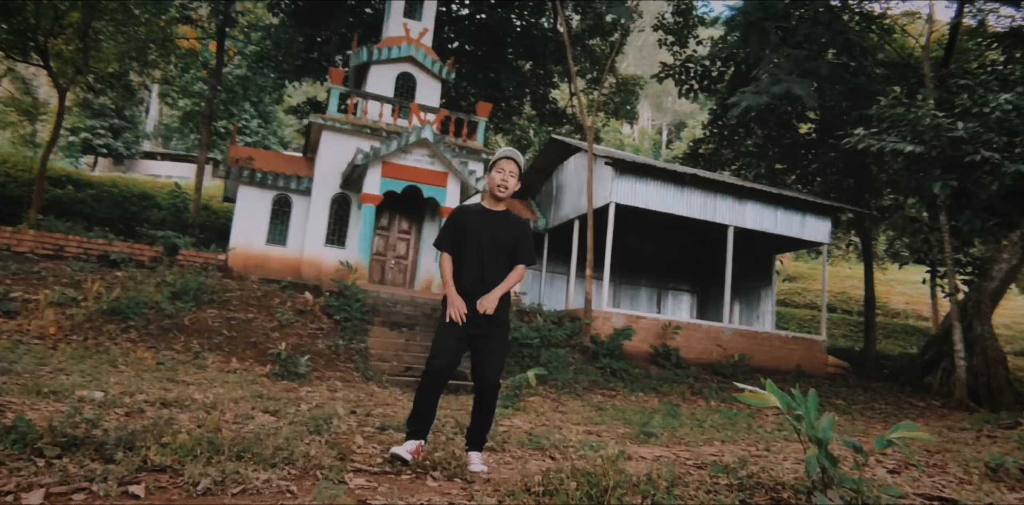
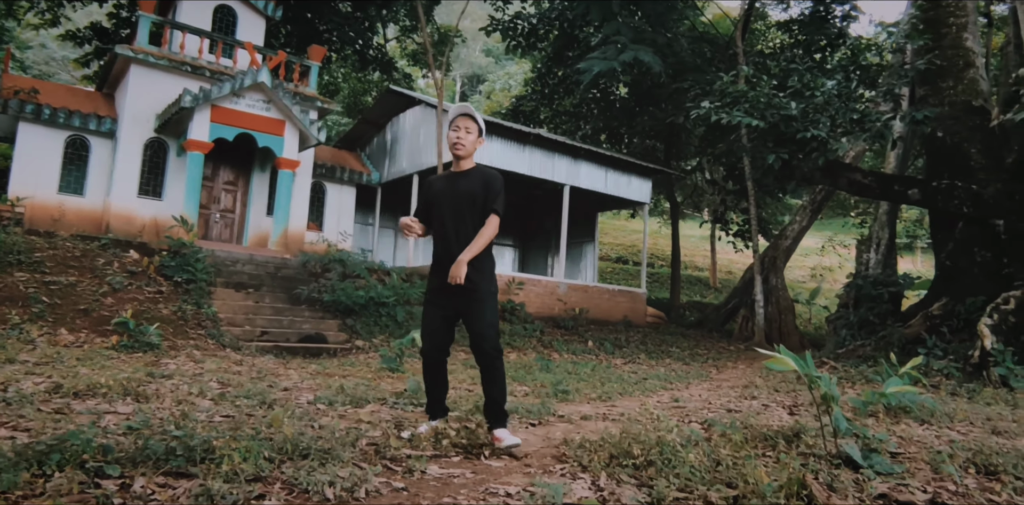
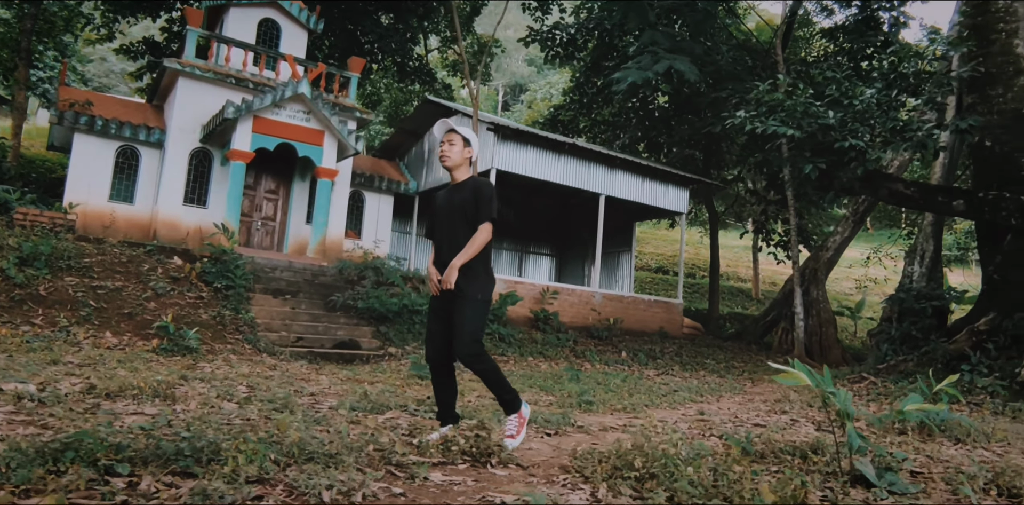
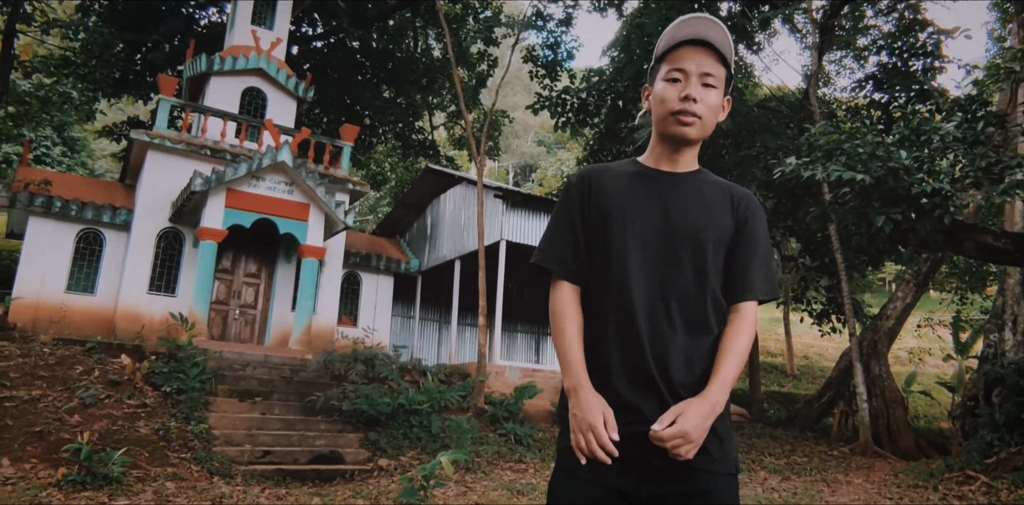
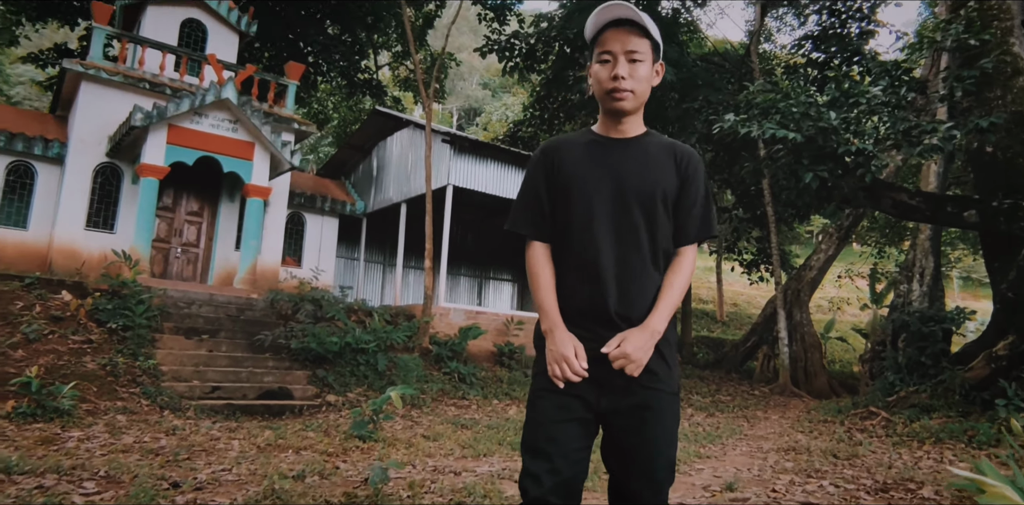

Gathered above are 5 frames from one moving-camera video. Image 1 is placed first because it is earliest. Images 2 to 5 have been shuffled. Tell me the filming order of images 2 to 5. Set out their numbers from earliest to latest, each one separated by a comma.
3, 2, 5, 4
